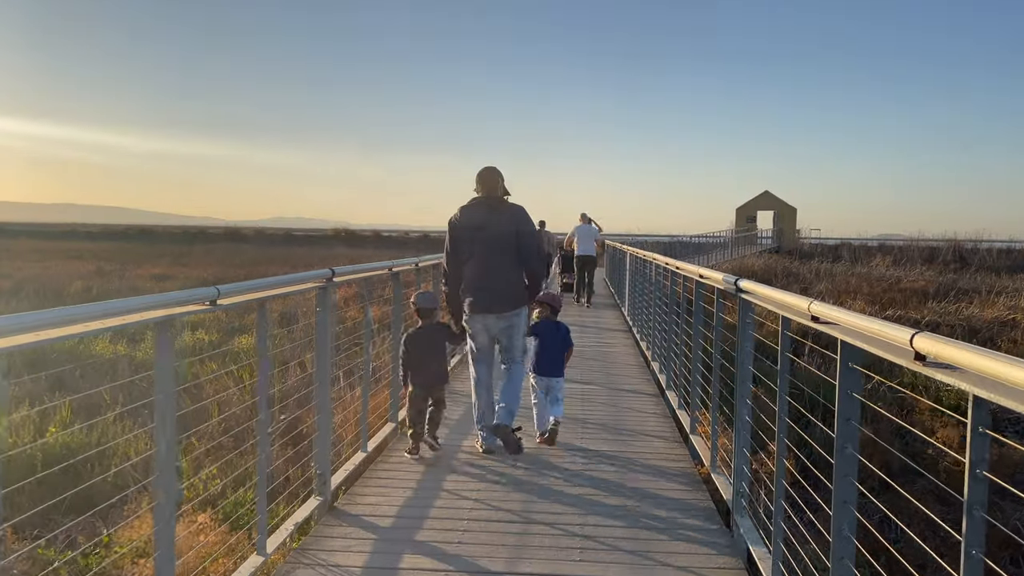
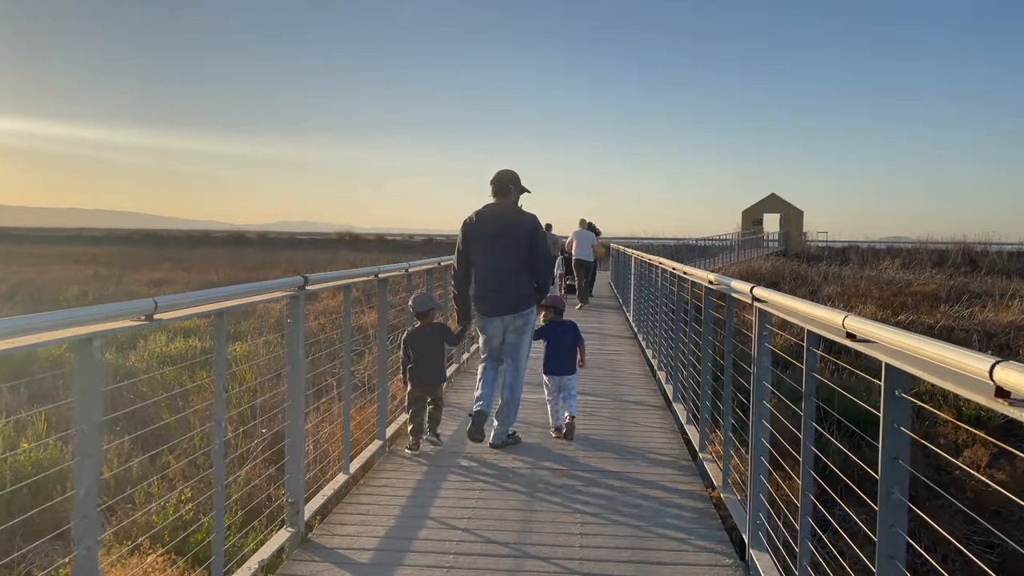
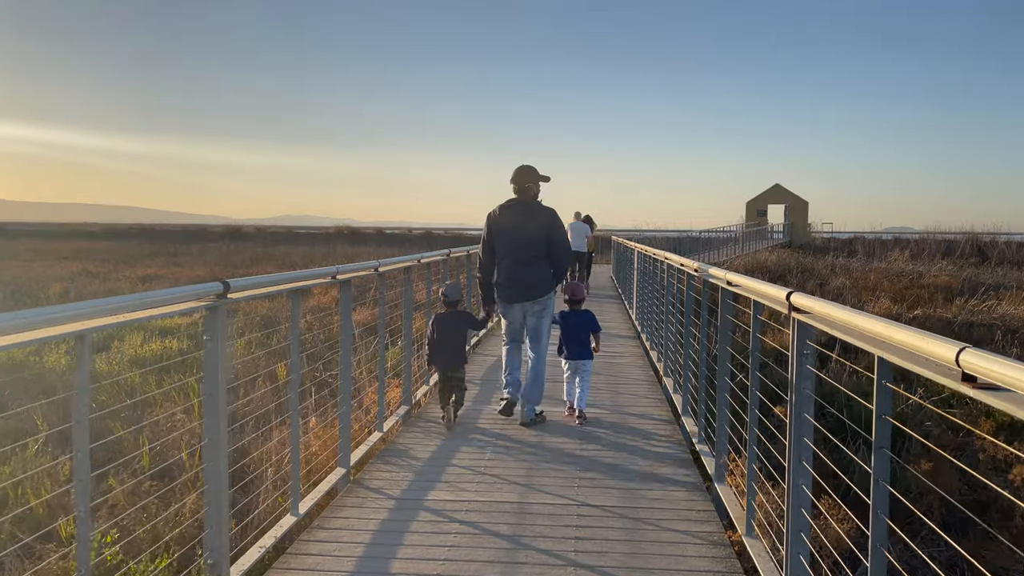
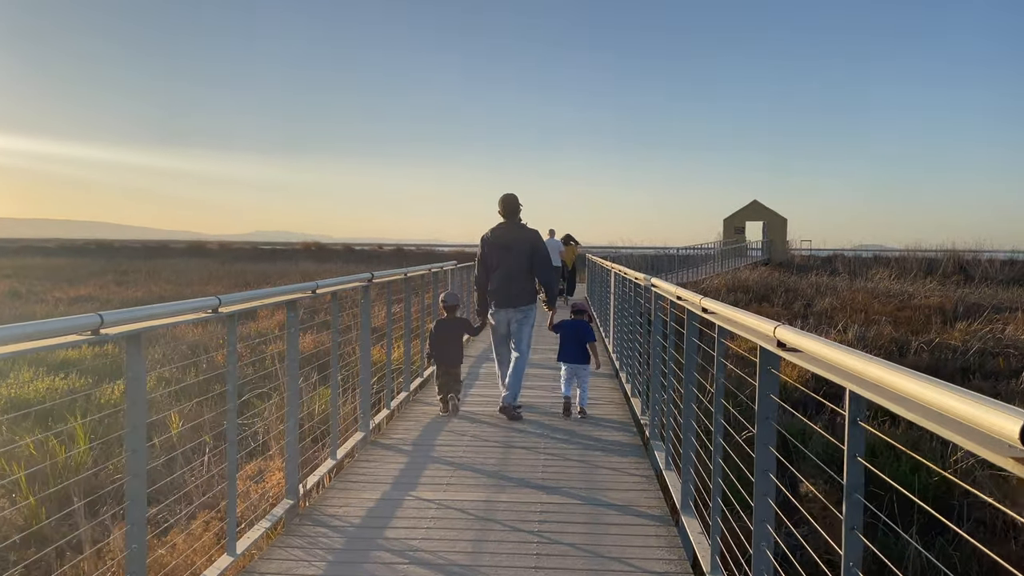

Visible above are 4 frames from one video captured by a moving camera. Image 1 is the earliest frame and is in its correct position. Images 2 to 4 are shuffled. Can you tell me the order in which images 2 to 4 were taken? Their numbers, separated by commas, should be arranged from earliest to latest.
2, 3, 4
